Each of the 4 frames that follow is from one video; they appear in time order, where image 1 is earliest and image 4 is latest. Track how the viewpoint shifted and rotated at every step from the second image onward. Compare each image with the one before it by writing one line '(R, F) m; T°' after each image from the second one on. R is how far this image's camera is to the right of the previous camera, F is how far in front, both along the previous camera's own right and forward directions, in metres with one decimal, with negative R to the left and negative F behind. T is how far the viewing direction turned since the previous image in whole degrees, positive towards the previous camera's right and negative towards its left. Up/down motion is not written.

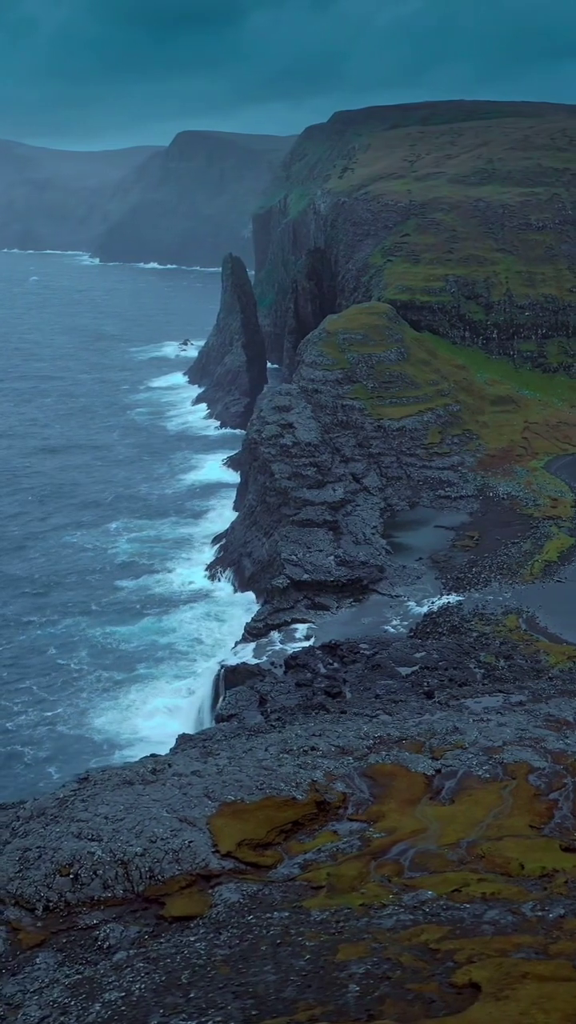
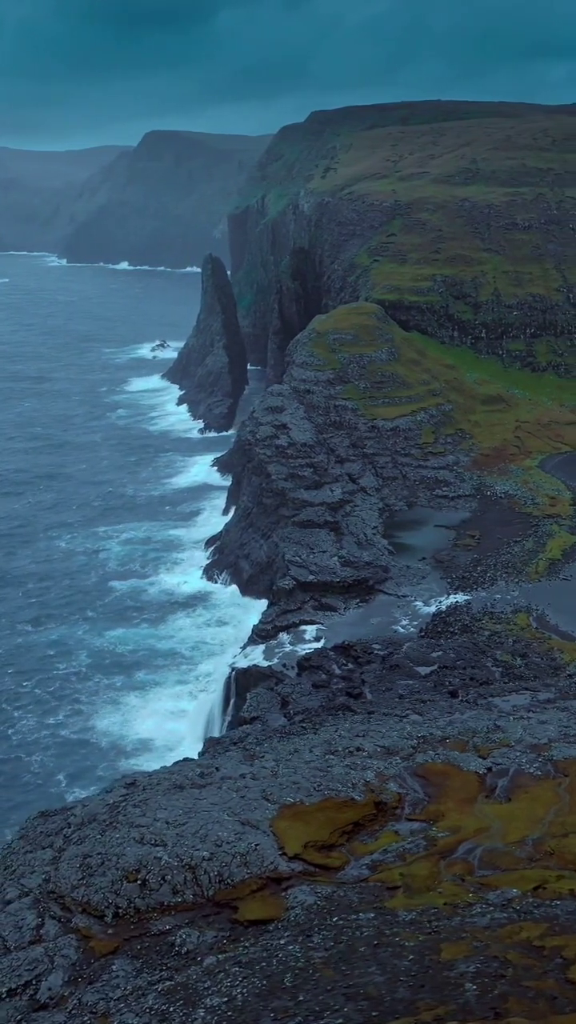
(-2.2, 0.0) m; +1°
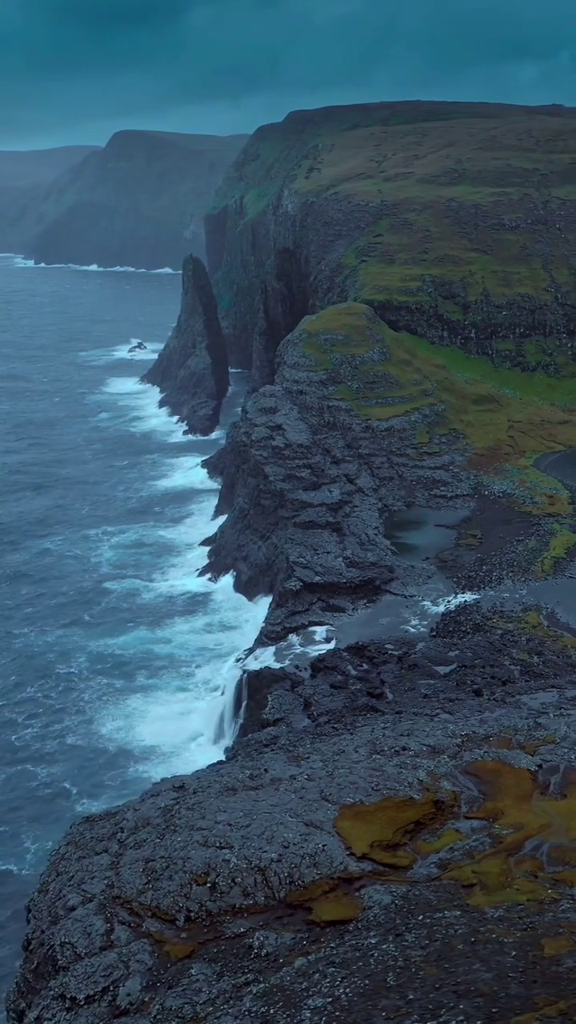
(-2.2, 0.0) m; +1°
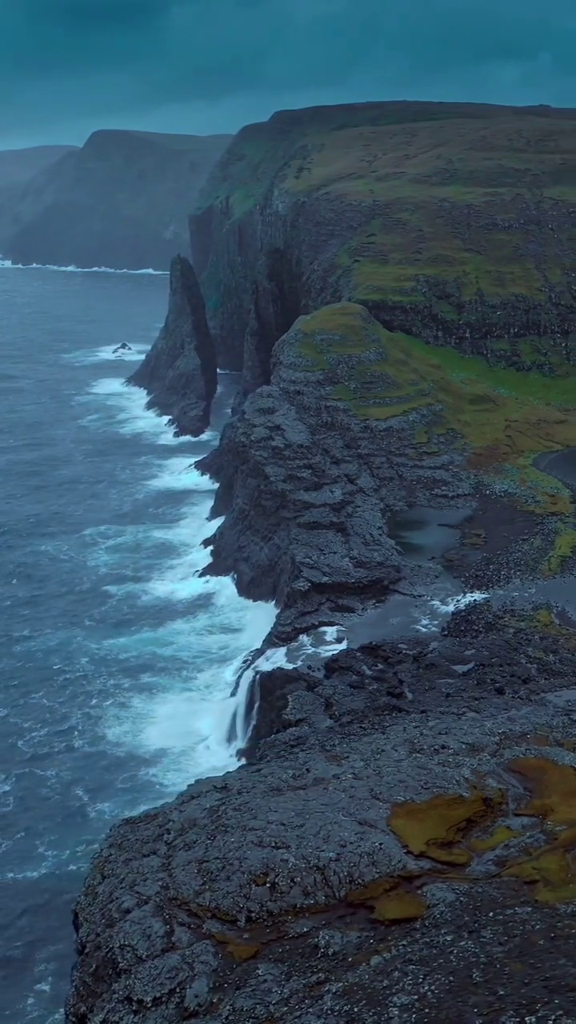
(-1.8, -0.1) m; +1°
